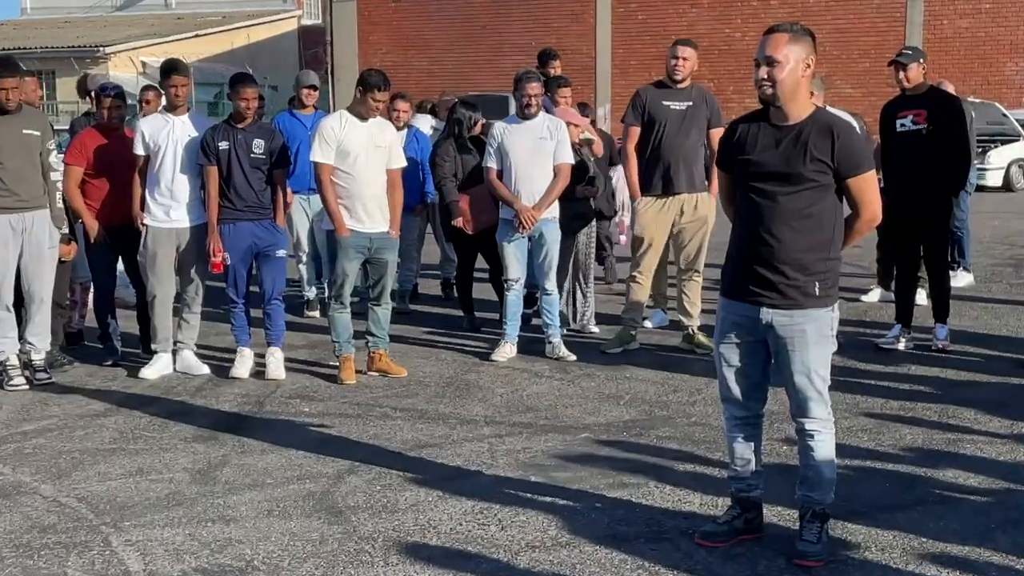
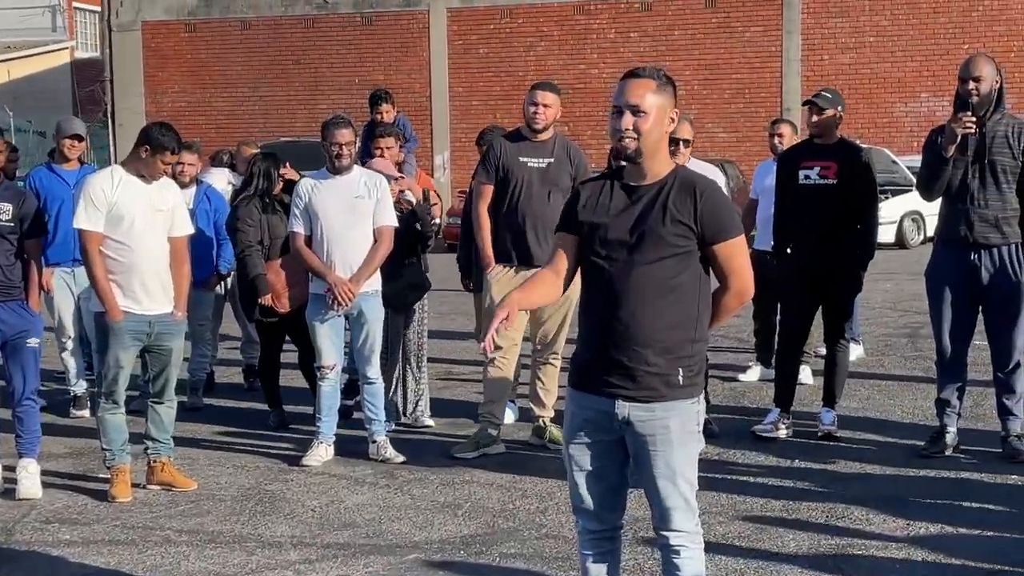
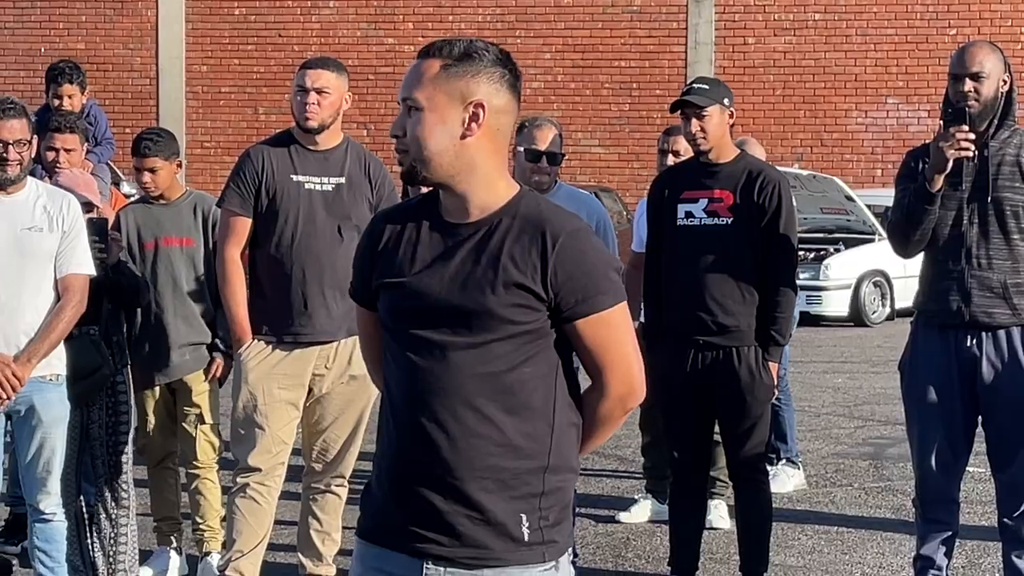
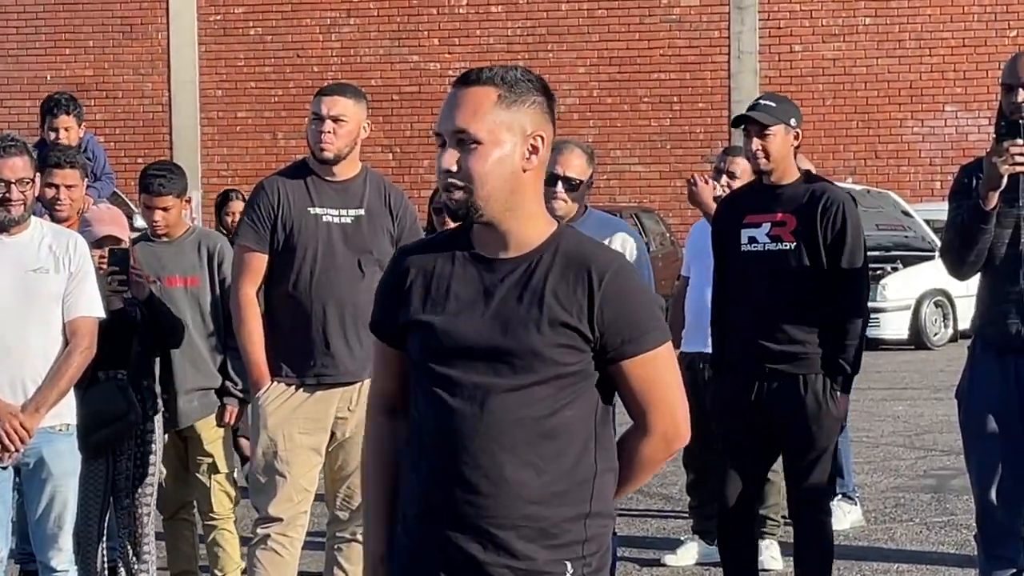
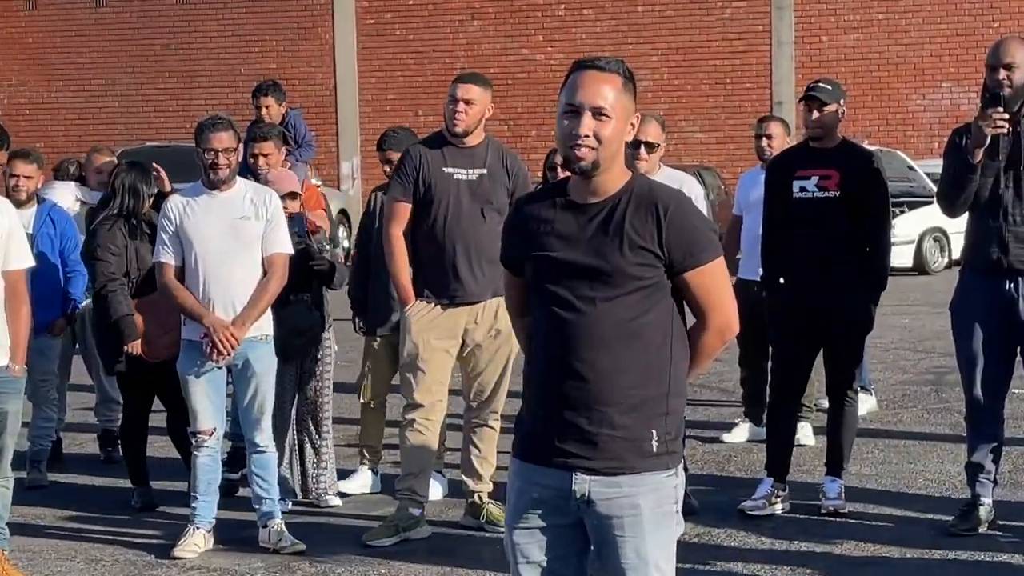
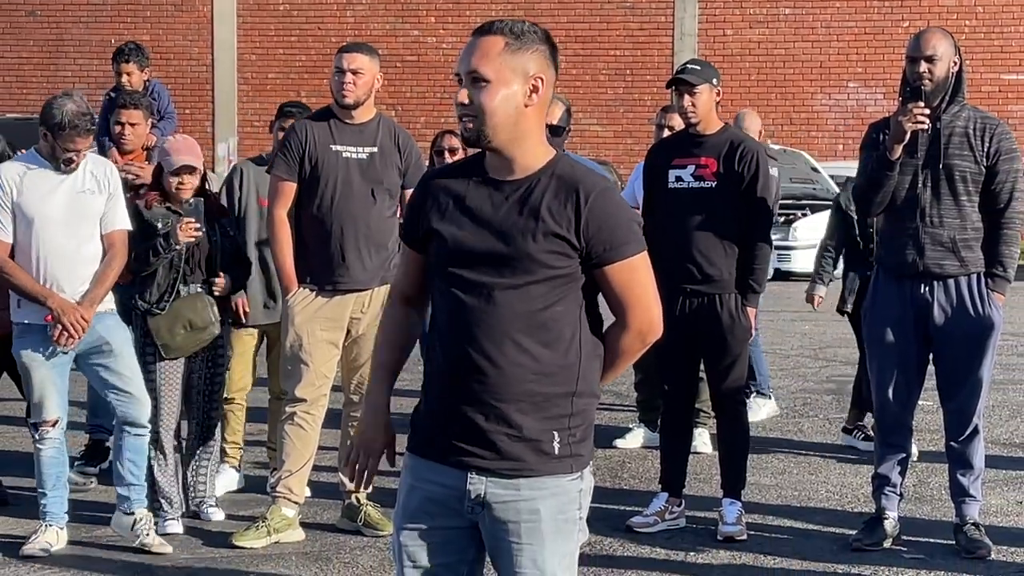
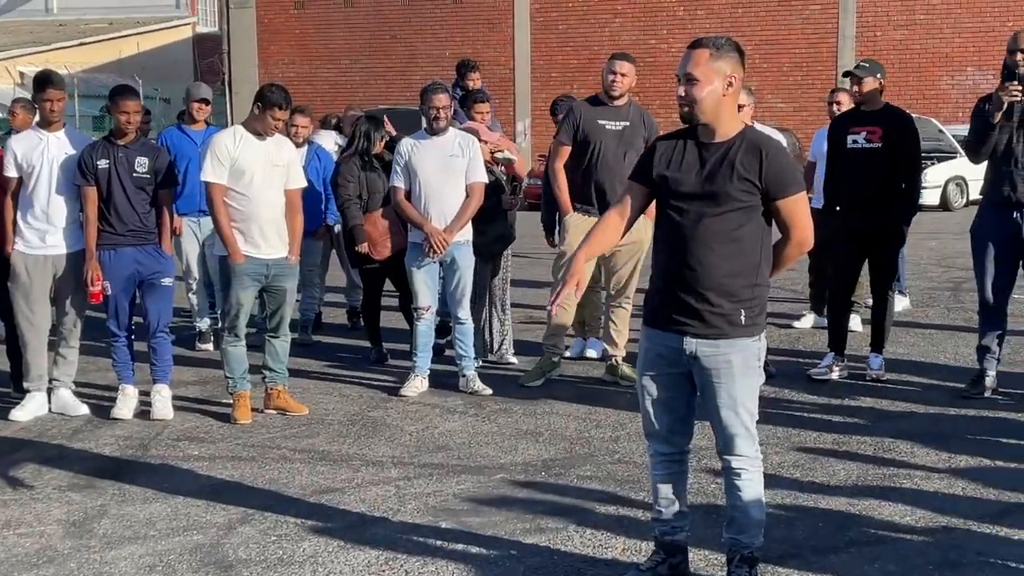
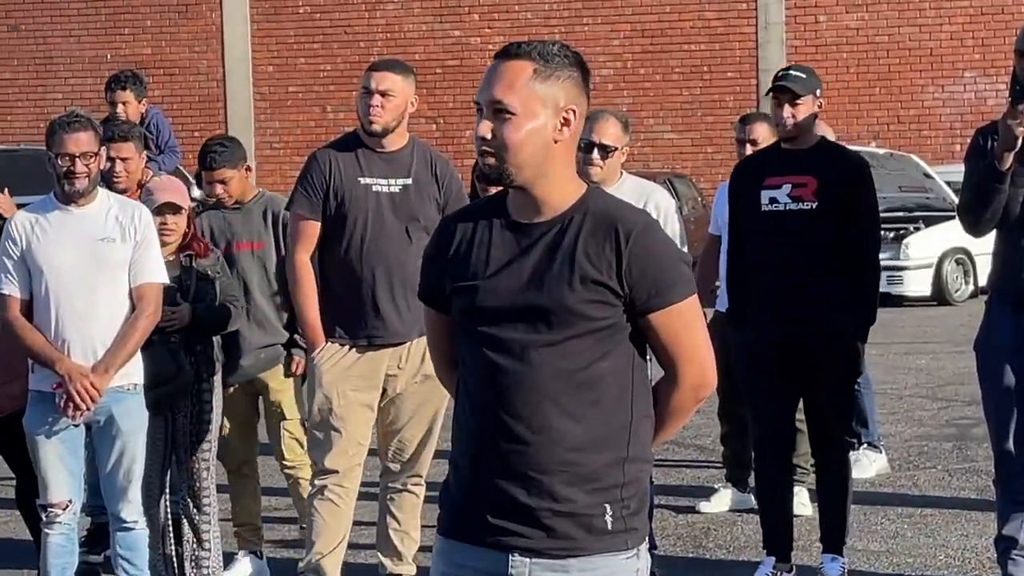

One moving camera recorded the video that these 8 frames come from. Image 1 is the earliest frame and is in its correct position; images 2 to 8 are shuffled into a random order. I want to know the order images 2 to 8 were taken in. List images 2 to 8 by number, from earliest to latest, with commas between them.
7, 2, 5, 8, 4, 3, 6
